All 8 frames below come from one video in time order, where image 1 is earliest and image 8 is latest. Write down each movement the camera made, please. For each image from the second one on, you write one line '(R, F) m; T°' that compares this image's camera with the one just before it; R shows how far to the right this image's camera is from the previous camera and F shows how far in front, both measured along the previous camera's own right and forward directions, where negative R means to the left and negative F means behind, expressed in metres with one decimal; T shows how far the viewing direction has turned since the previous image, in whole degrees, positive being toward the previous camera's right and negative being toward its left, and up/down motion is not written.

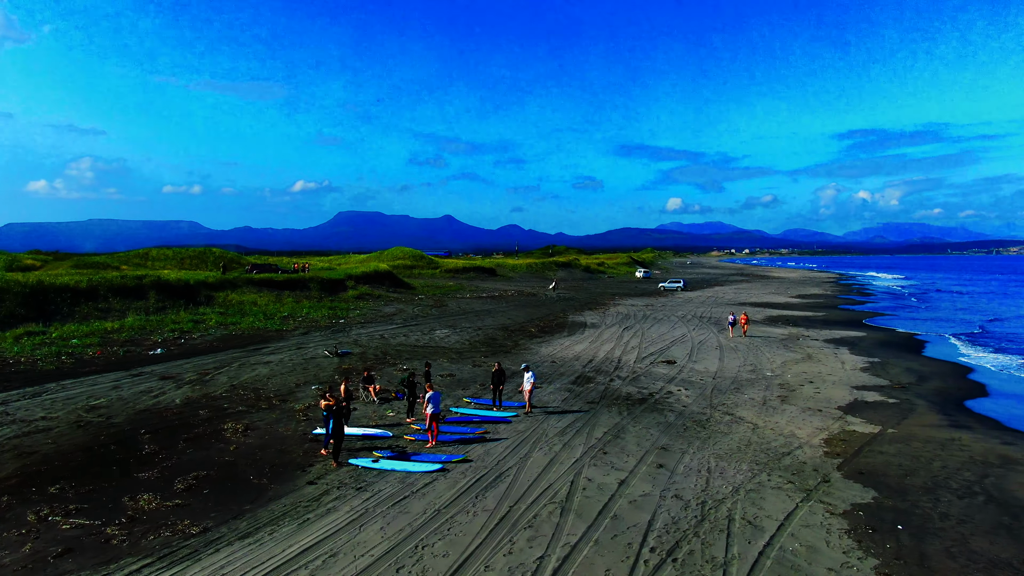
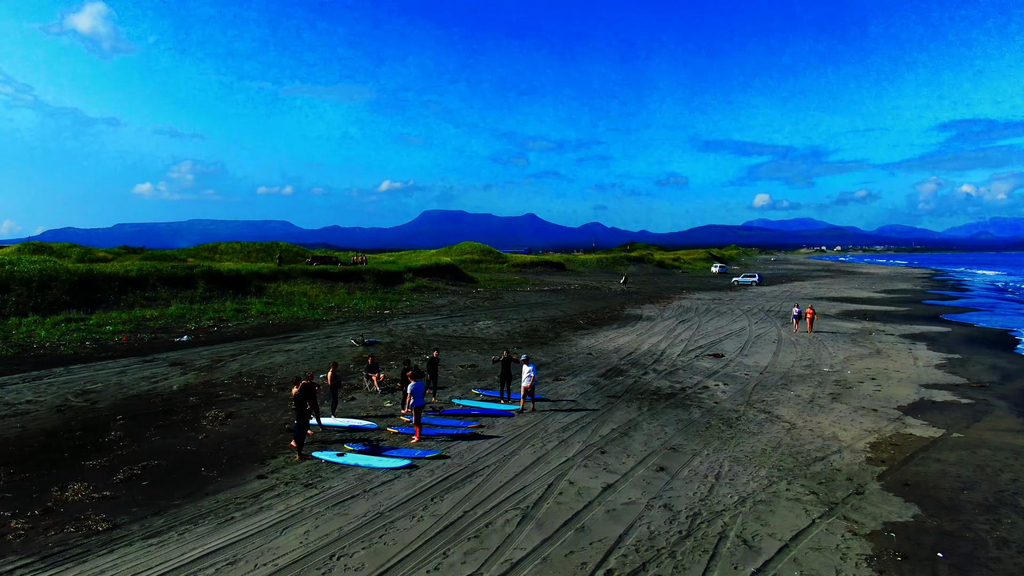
(+1.8, +2.1) m; -6°
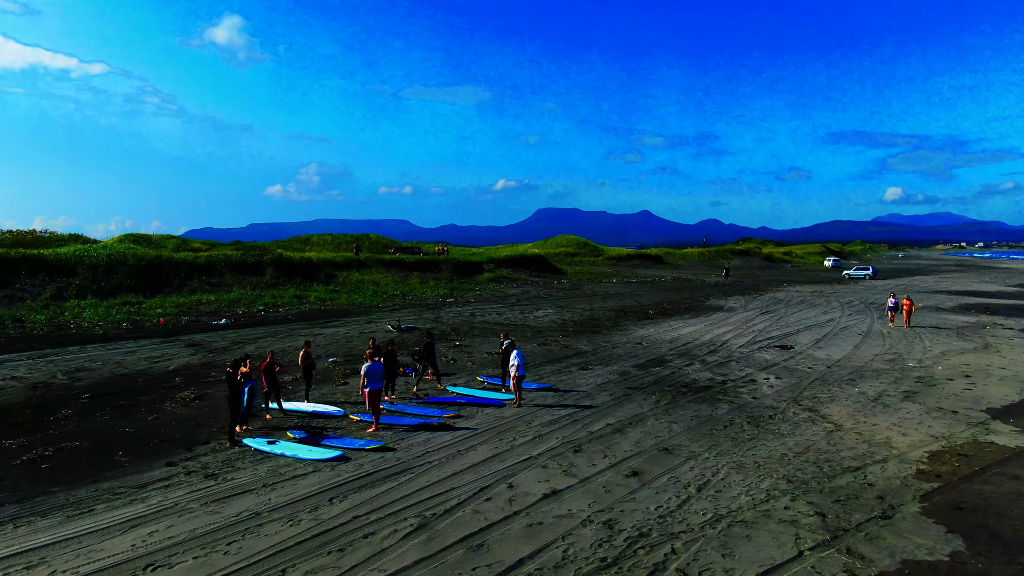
(+2.4, +2.6) m; -8°
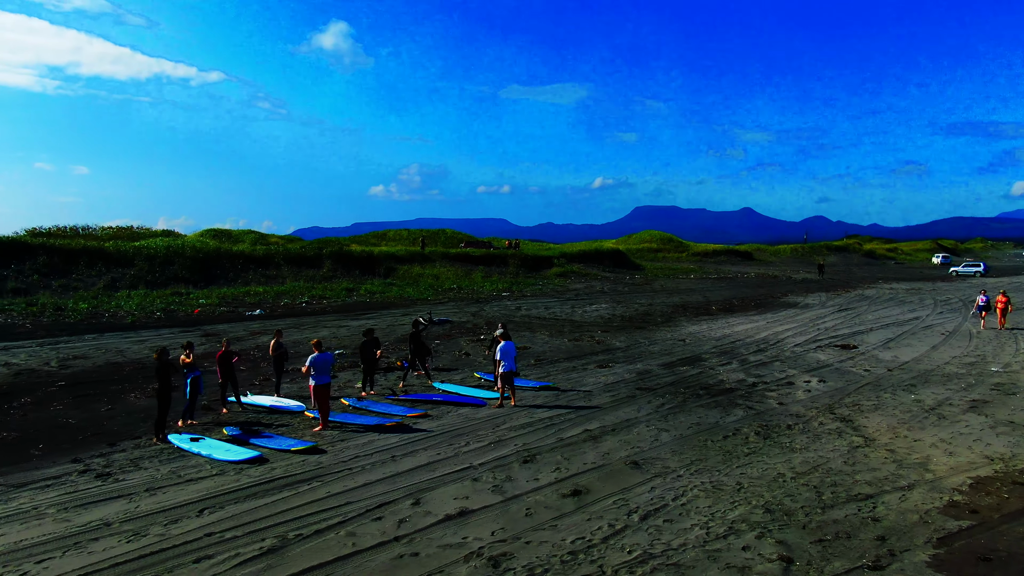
(+2.0, +1.9) m; -7°
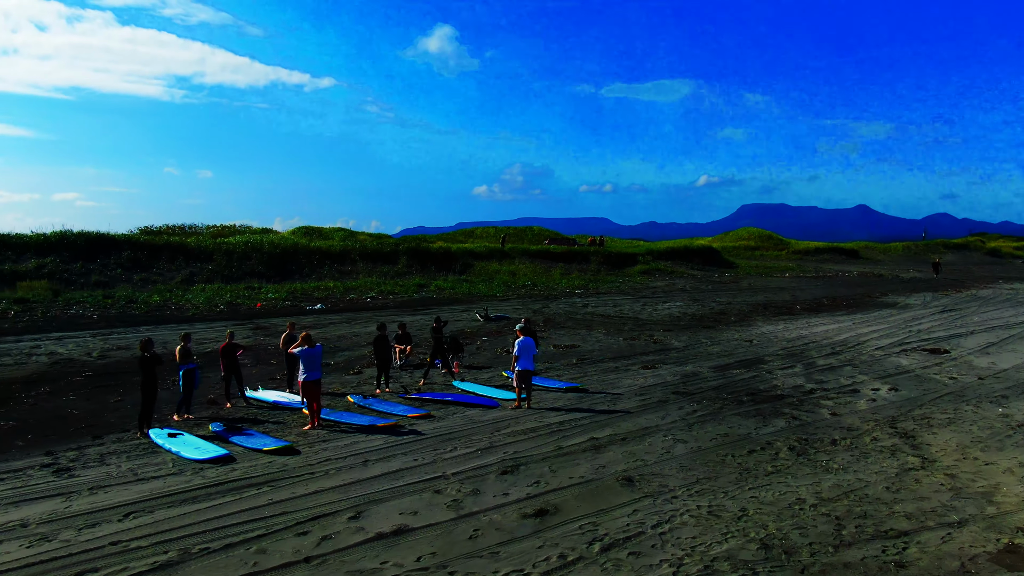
(+1.4, +1.2) m; -7°
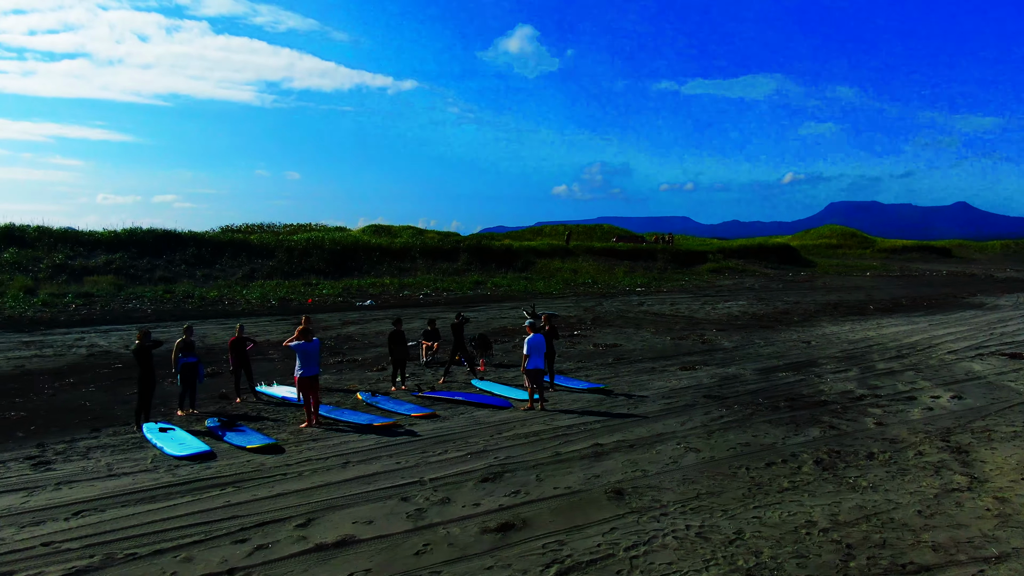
(+1.0, +0.8) m; -6°
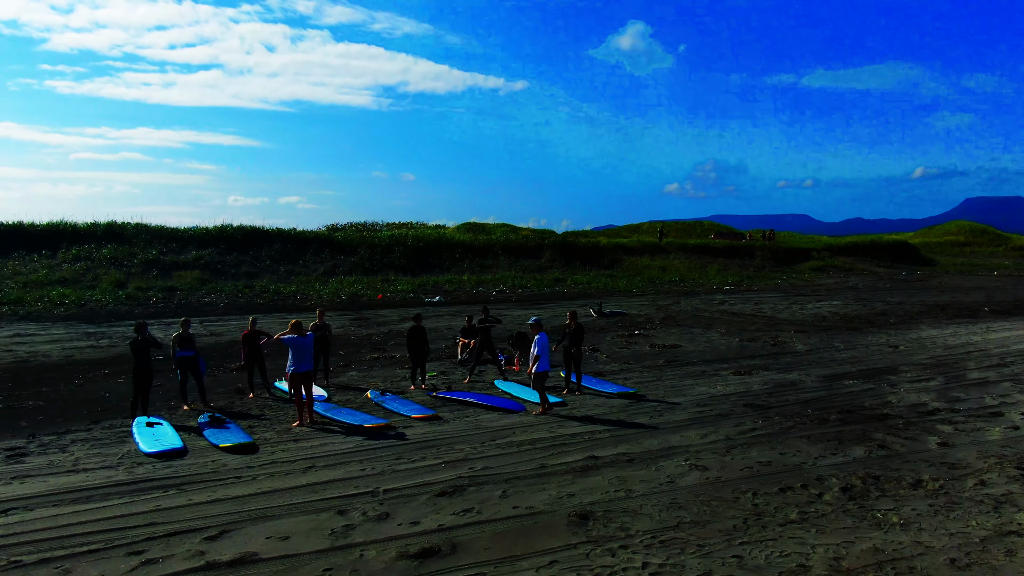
(+1.3, +1.1) m; -8°
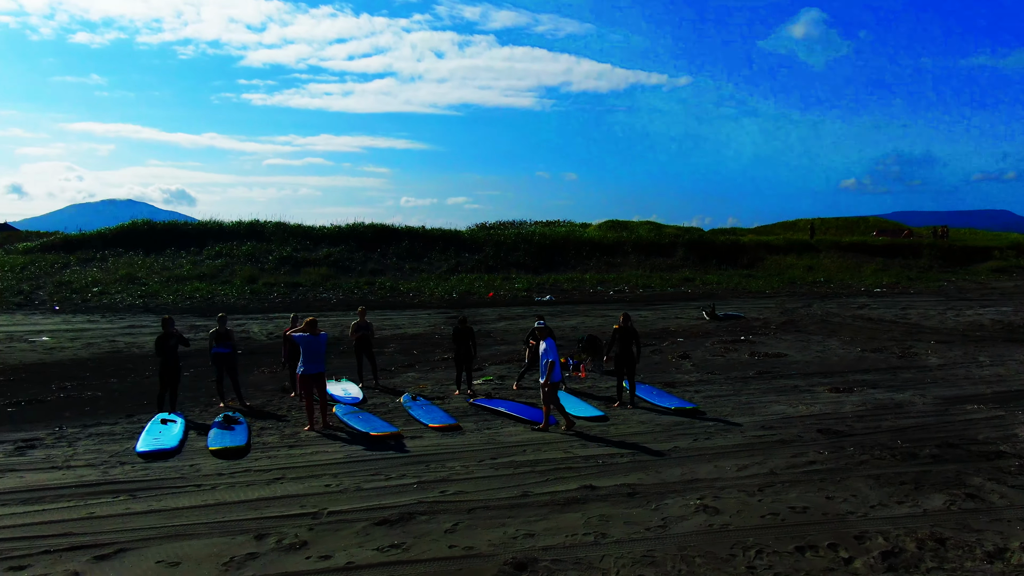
(+1.6, +1.3) m; -12°
